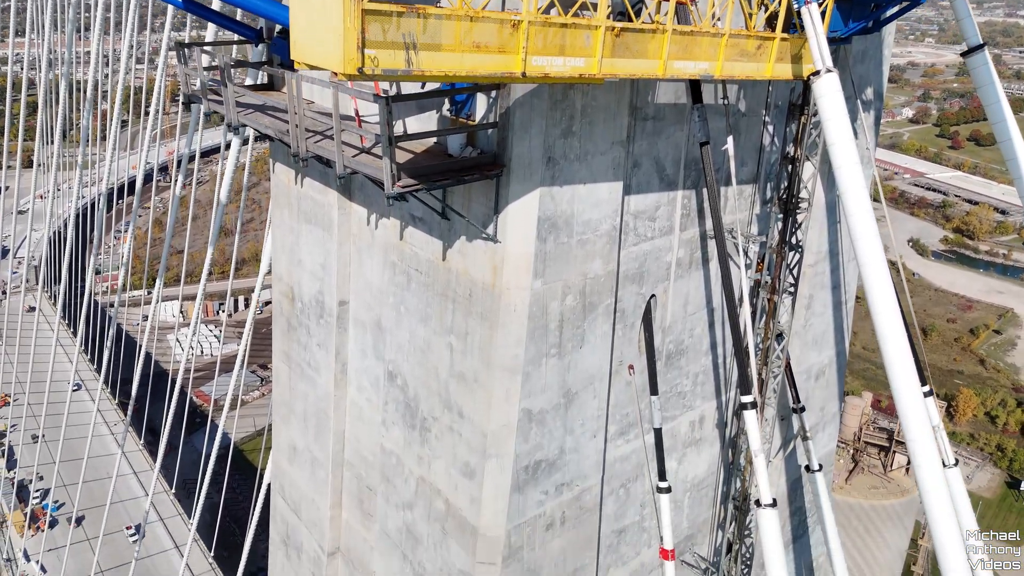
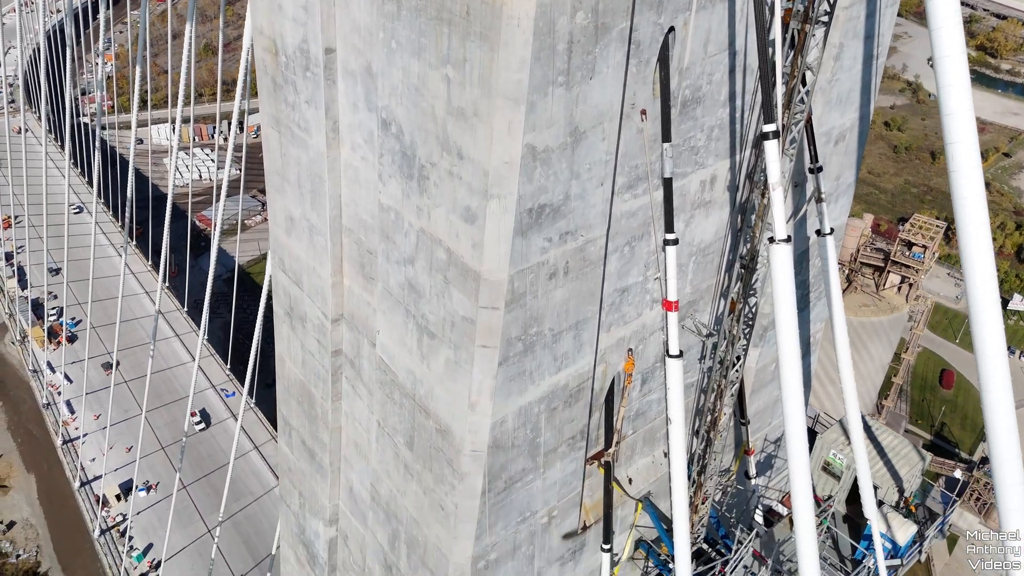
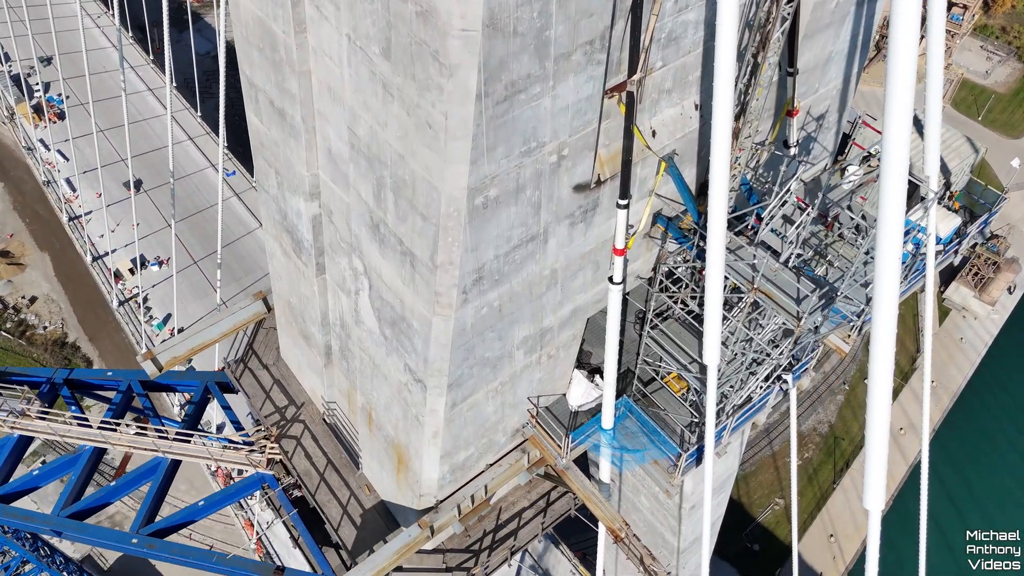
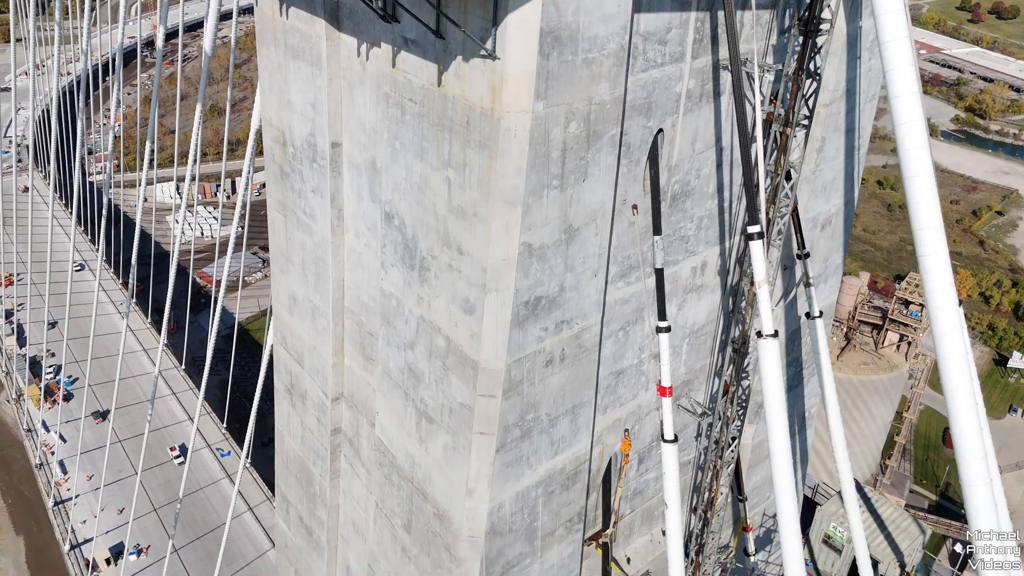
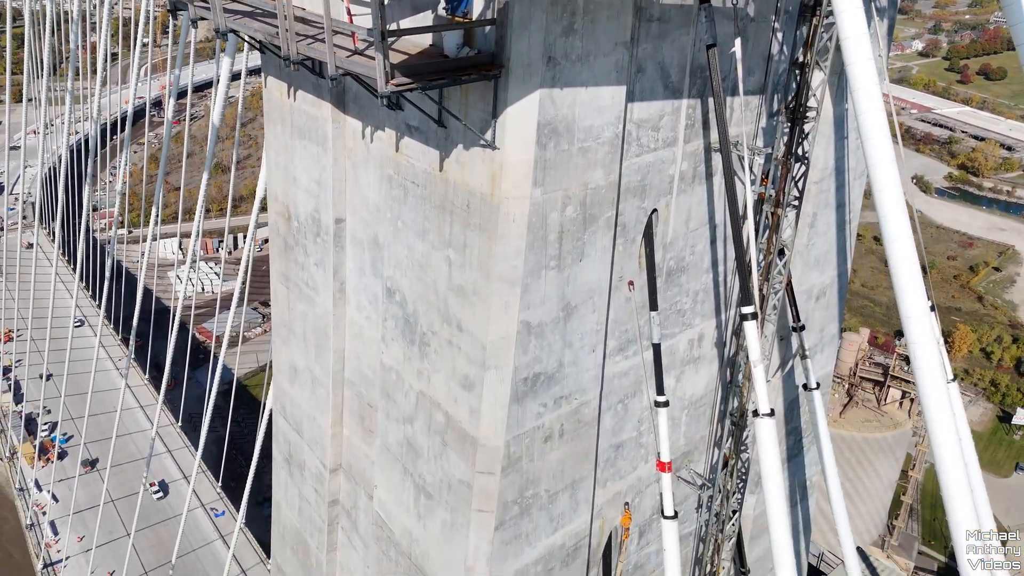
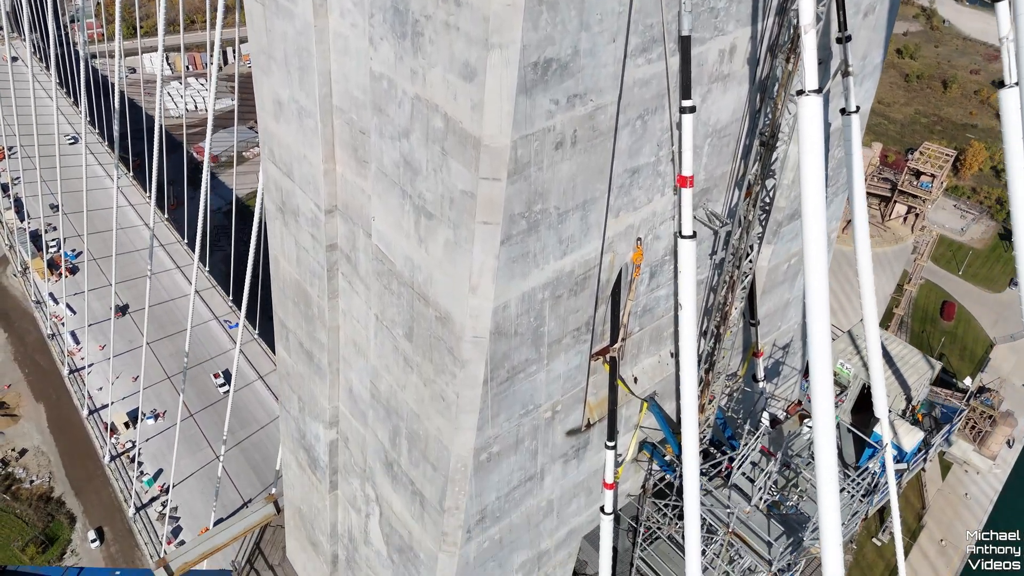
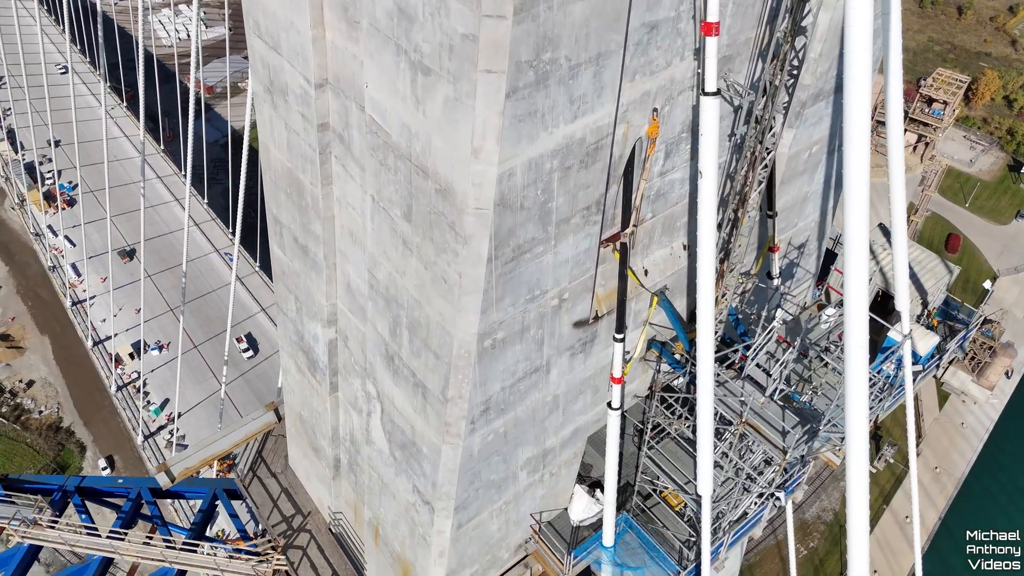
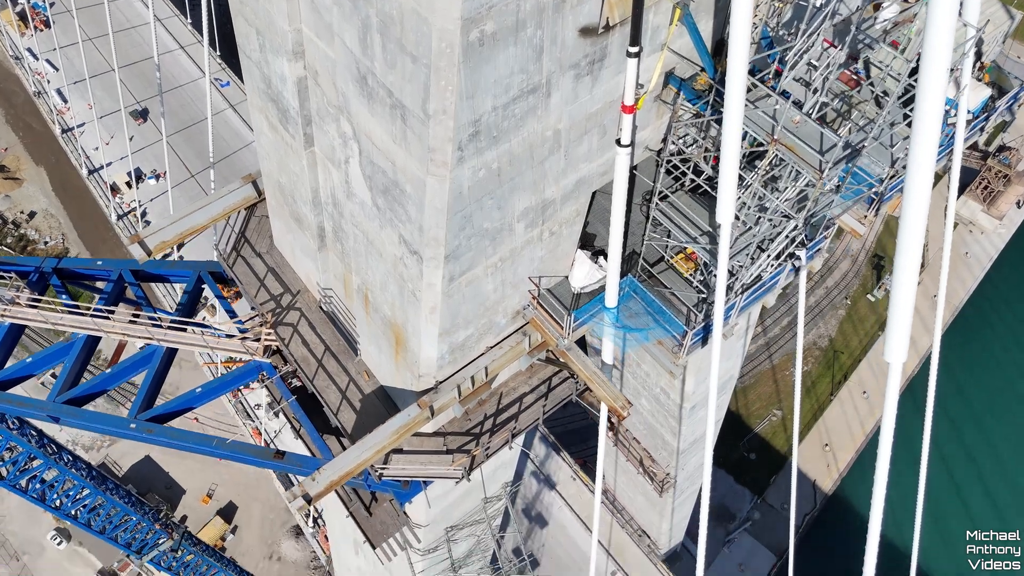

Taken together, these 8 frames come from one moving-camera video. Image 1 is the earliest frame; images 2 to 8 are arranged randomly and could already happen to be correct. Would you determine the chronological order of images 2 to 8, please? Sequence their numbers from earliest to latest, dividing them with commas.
5, 4, 2, 6, 7, 3, 8
